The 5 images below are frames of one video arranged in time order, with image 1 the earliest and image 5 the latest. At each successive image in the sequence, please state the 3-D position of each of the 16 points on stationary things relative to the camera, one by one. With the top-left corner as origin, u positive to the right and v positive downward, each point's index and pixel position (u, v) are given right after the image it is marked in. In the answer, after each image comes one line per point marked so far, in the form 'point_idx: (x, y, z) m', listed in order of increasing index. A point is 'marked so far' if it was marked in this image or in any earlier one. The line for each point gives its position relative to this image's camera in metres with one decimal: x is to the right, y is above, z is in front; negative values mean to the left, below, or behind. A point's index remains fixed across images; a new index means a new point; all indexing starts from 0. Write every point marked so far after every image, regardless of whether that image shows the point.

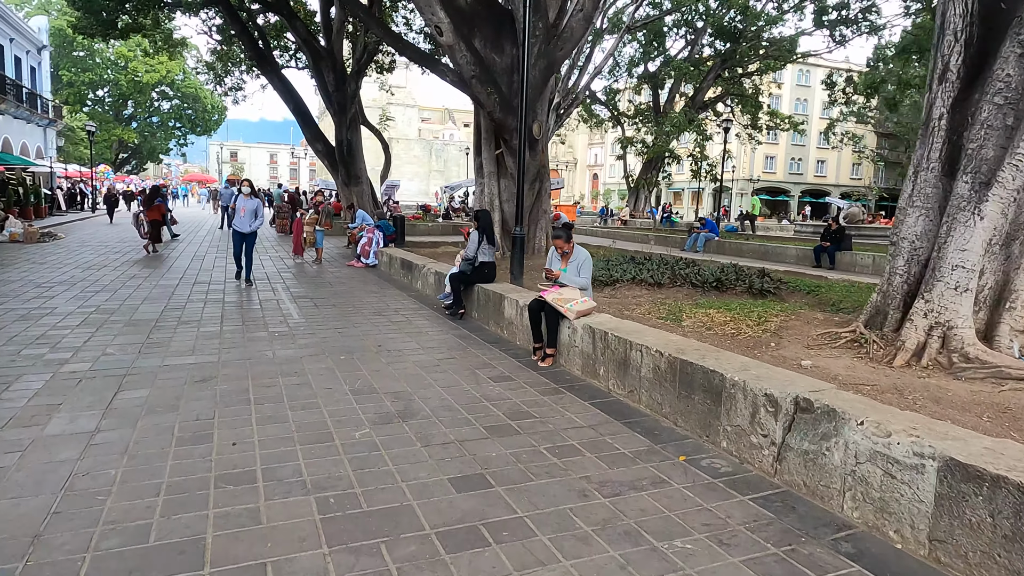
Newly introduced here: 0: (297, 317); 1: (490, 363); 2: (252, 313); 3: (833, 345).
0: (-2.4, -0.3, +7.5) m
1: (-0.2, -0.6, +5.6) m
2: (-3.0, -0.3, +7.6) m
3: (+2.4, -0.4, +5.0) m
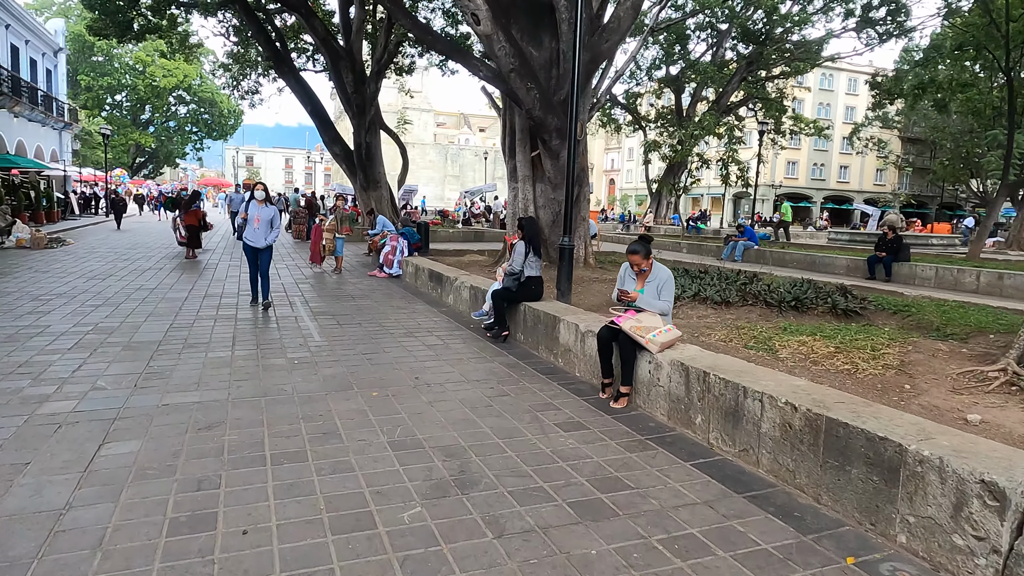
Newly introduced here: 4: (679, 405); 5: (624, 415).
0: (-1.9, -0.5, +6.6) m
1: (+0.3, -0.8, +4.7) m
2: (-2.5, -0.5, +6.7) m
3: (+2.9, -0.6, +4.0) m
4: (+1.0, -0.7, +4.1) m
5: (+0.8, -0.8, +4.4) m
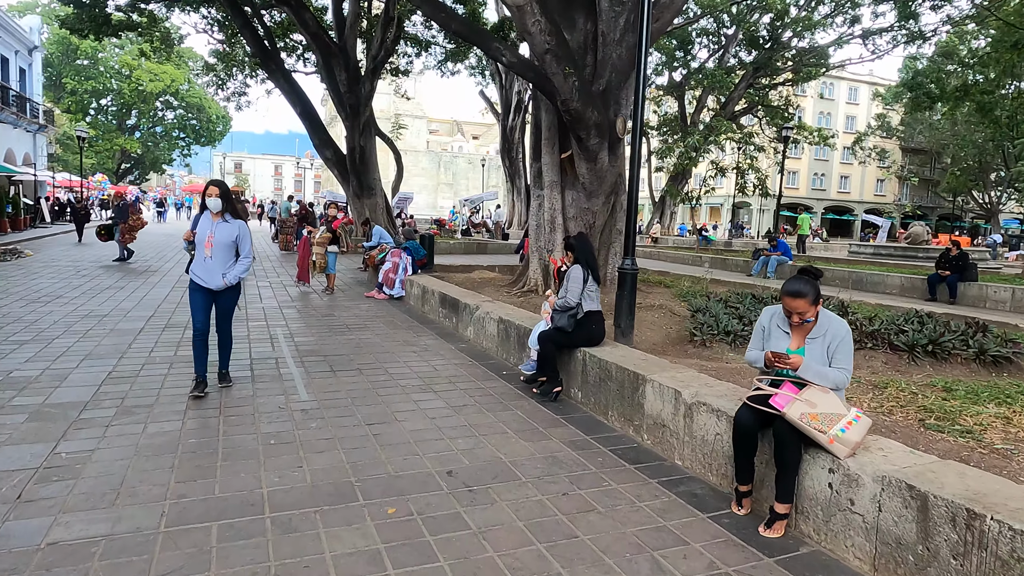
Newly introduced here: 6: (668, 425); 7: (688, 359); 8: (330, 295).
0: (-1.5, -0.8, +4.9) m
1: (+0.7, -1.1, +3.0) m
2: (-2.1, -0.8, +5.0) m
3: (+3.3, -0.9, +2.4) m
4: (+1.5, -1.0, +2.5) m
5: (+1.2, -1.1, +2.8) m
6: (+0.9, -0.8, +3.9) m
7: (+1.5, -0.6, +5.5) m
8: (-2.9, -0.1, +10.4) m
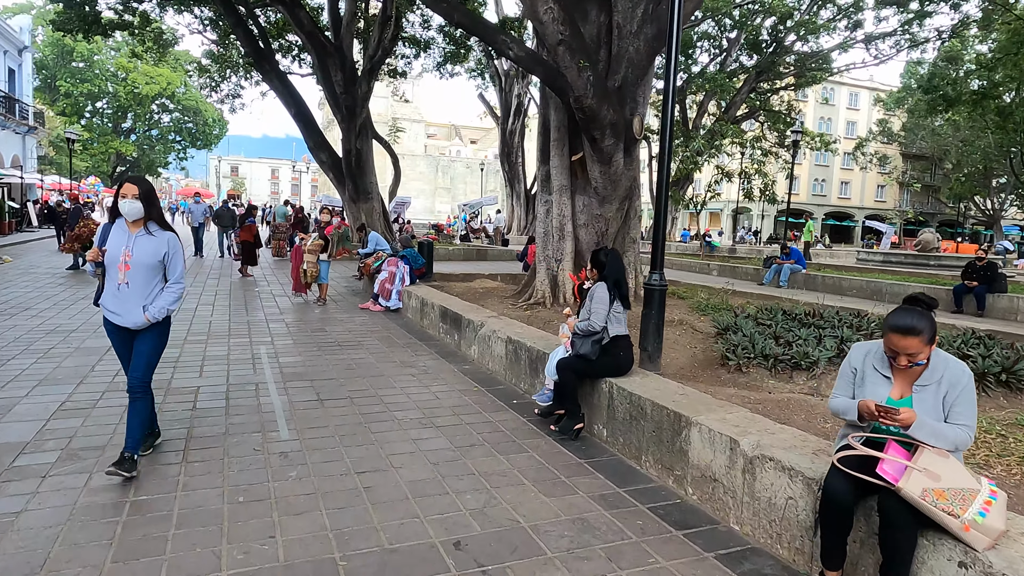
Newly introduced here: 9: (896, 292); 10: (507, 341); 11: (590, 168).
0: (-1.4, -0.9, +4.2) m
1: (+0.8, -1.2, +2.3) m
2: (-2.0, -0.9, +4.3) m
3: (+3.4, -1.0, +1.7) m
4: (+1.6, -1.1, +1.8) m
5: (+1.3, -1.2, +2.1) m
6: (+1.0, -0.9, +3.2) m
7: (+1.5, -0.7, +4.8) m
8: (-2.8, -0.3, +9.8) m
9: (+7.4, -0.1, +12.9) m
10: (0.0, -0.5, +5.7) m
11: (+0.9, +1.4, +7.9) m
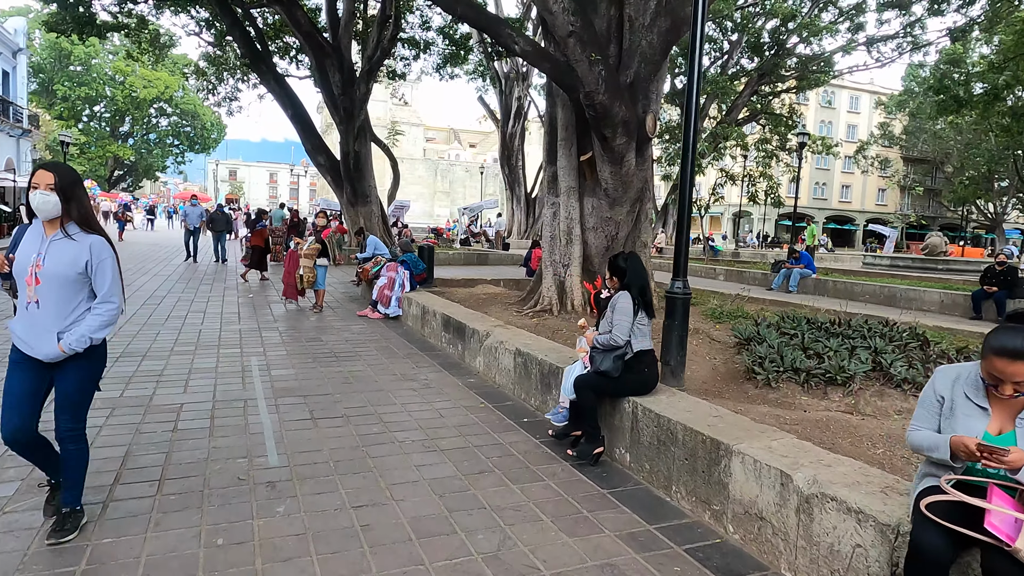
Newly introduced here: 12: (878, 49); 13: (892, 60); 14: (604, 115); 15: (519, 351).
0: (-1.3, -1.0, +3.8) m
1: (+0.9, -1.2, +1.9) m
2: (-1.9, -0.9, +3.9) m
3: (+3.5, -1.1, +1.3) m
4: (+1.7, -1.2, +1.4) m
5: (+1.4, -1.3, +1.7) m
6: (+1.1, -1.0, +2.8) m
7: (+1.6, -0.8, +4.4) m
8: (-2.7, -0.4, +9.3) m
9: (+7.5, -0.2, +12.5) m
10: (0.0, -0.5, +5.3) m
11: (+1.0, +1.3, +7.5) m
12: (+11.1, +7.2, +20.0) m
13: (+11.2, +6.7, +19.2) m
14: (+0.9, +1.7, +6.7) m
15: (+0.1, -0.5, +5.3) m
